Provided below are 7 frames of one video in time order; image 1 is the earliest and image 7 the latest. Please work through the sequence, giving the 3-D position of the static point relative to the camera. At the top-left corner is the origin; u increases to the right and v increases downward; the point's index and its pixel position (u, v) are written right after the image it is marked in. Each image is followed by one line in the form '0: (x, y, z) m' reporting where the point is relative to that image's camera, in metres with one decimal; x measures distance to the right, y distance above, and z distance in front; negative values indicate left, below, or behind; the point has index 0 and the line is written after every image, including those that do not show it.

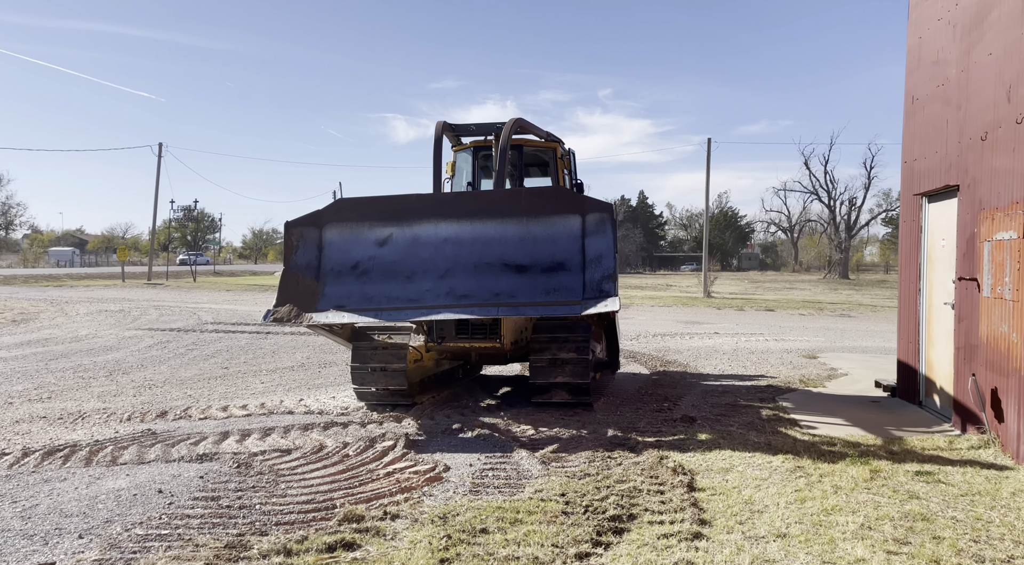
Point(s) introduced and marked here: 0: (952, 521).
0: (+2.5, -1.3, +5.0) m
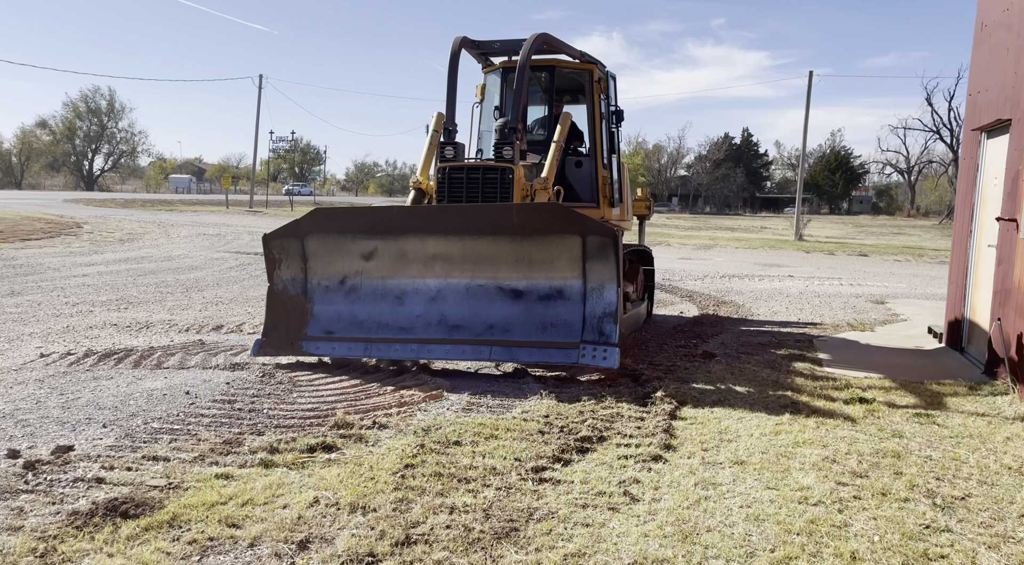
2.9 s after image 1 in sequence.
0: (+2.3, -1.0, +5.0) m
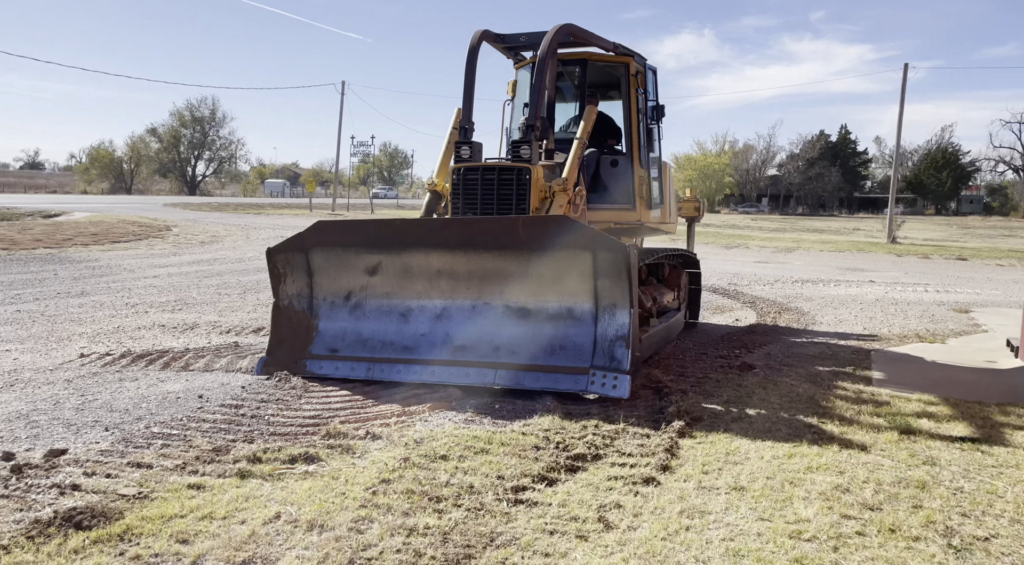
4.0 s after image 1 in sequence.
0: (+2.2, -1.0, +4.5) m
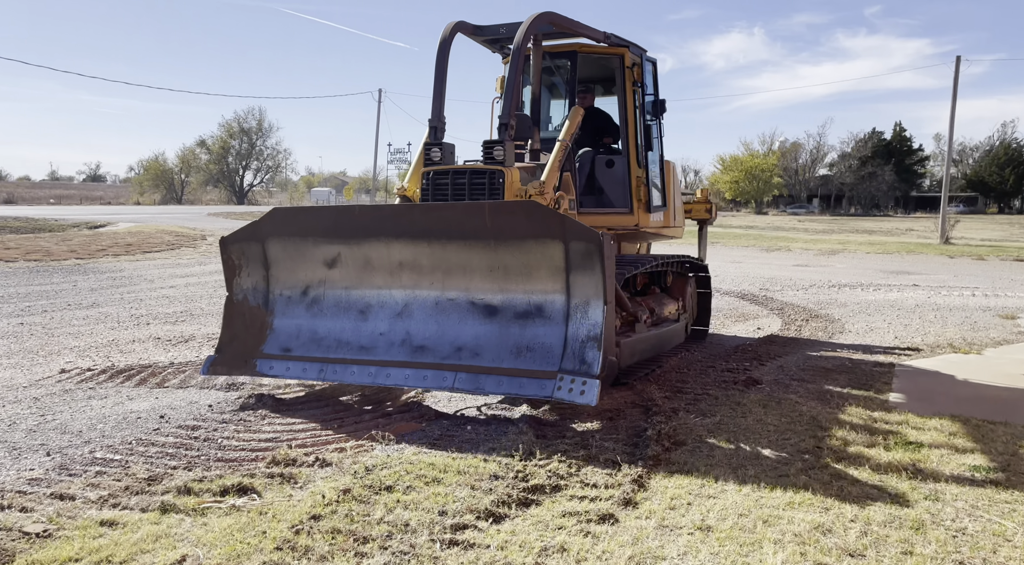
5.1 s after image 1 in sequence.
0: (+1.9, -1.1, +3.9) m
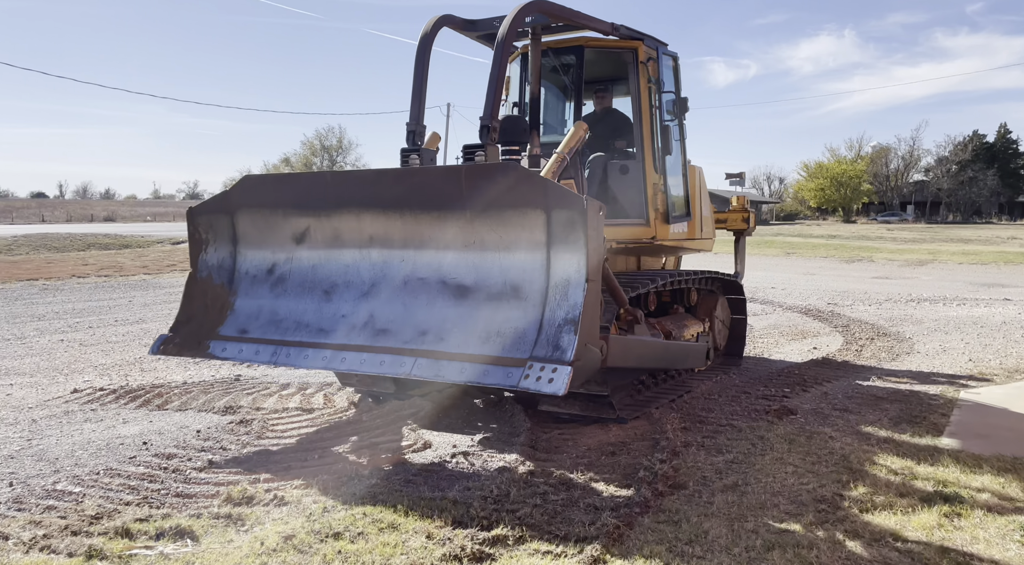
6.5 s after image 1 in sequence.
0: (+1.7, -1.2, +3.2) m
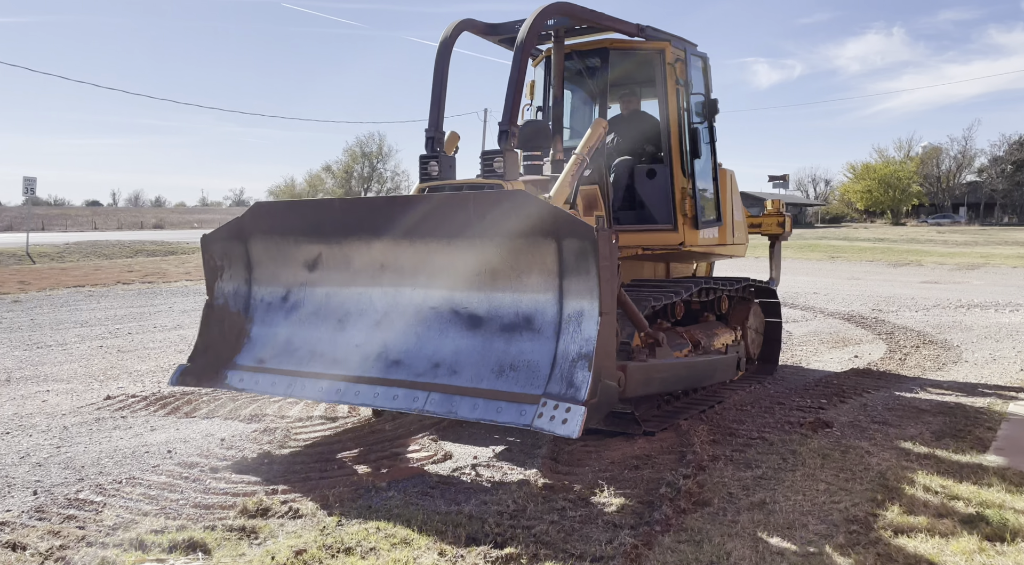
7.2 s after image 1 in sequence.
0: (+1.7, -1.2, +3.0) m
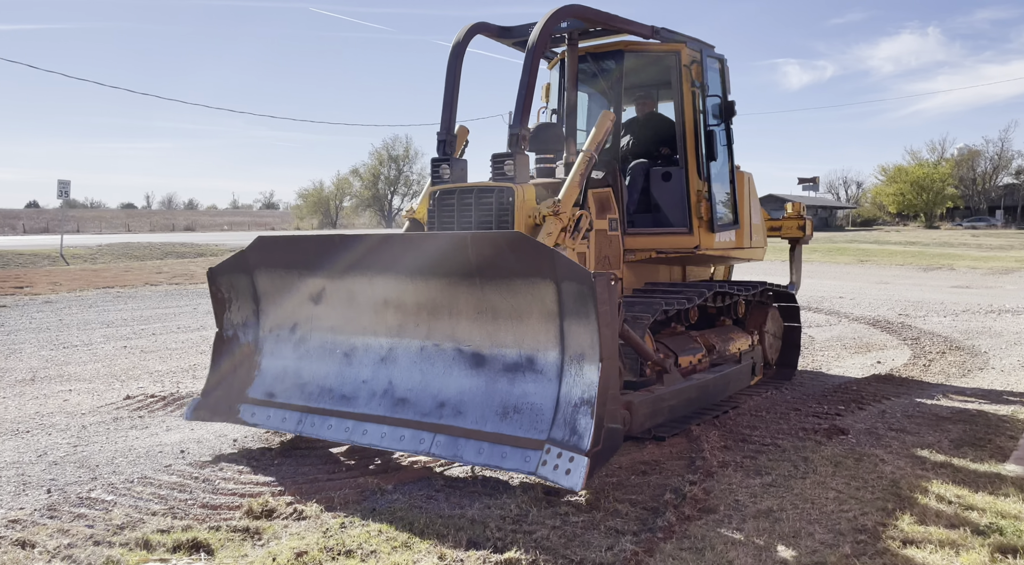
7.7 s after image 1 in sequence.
0: (+1.7, -1.2, +2.9) m
